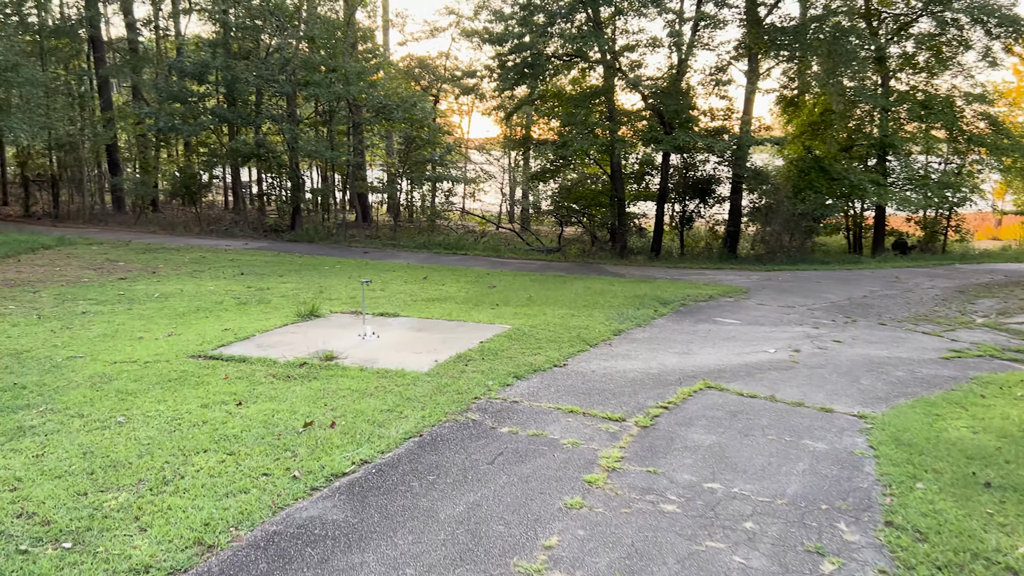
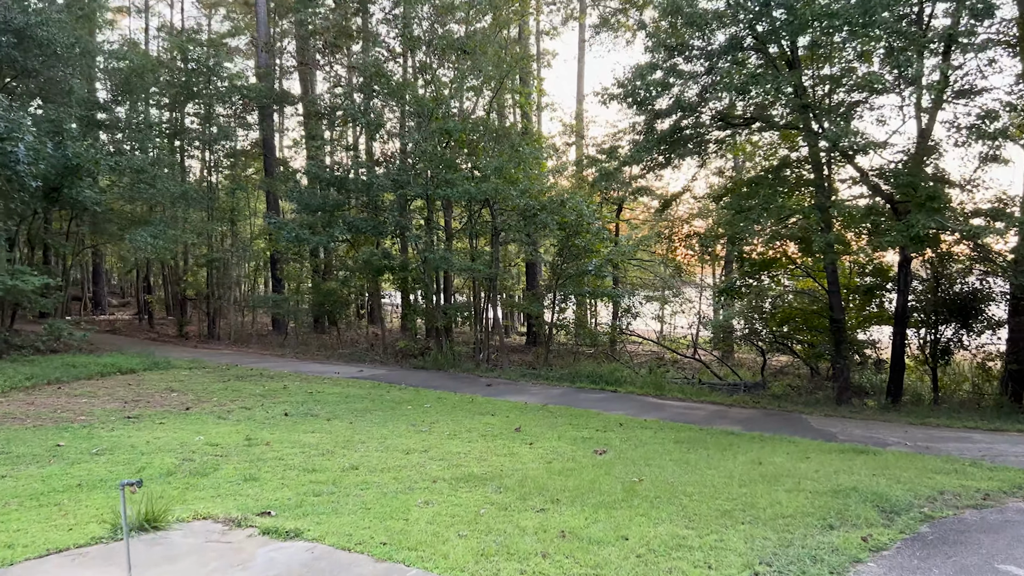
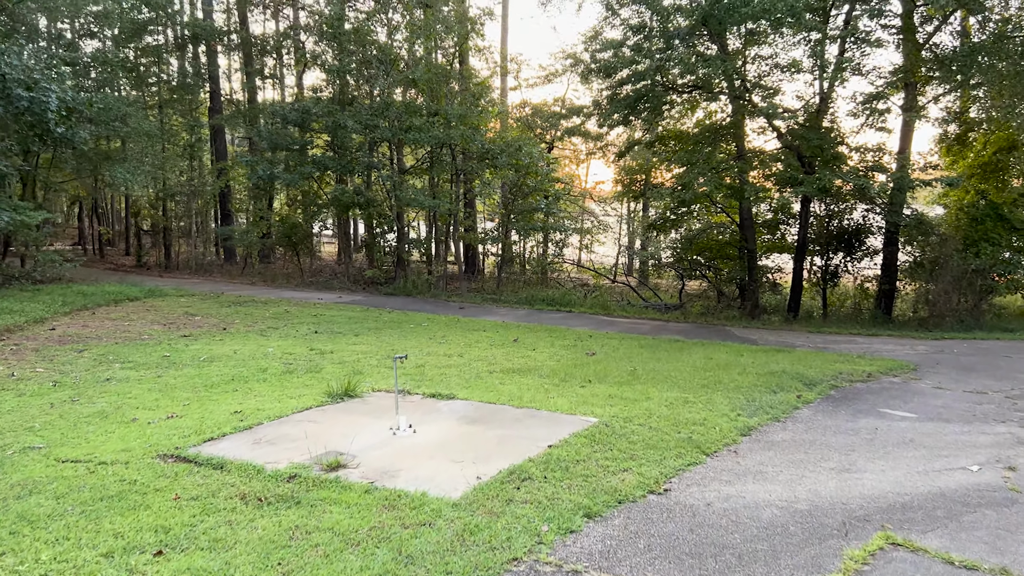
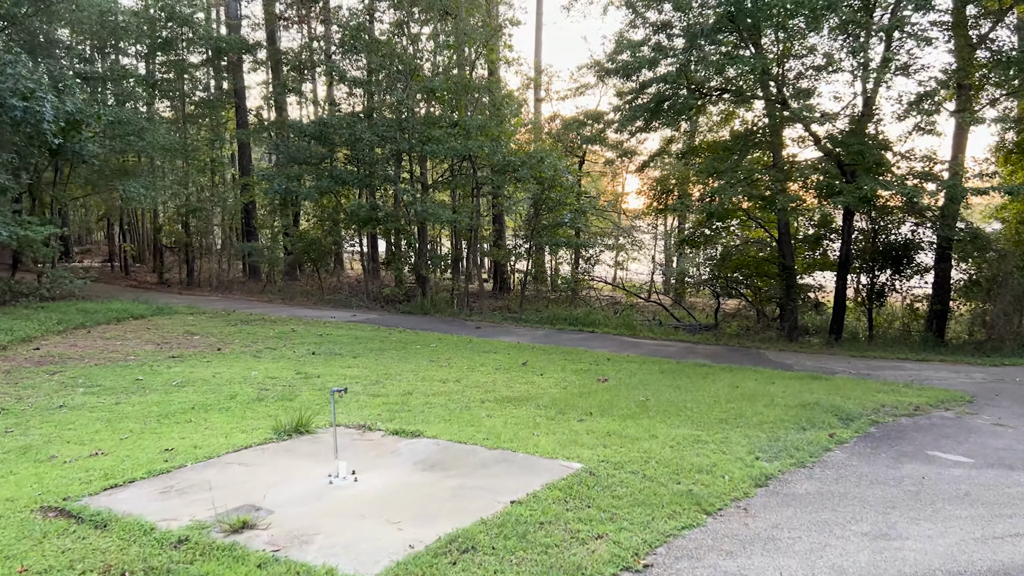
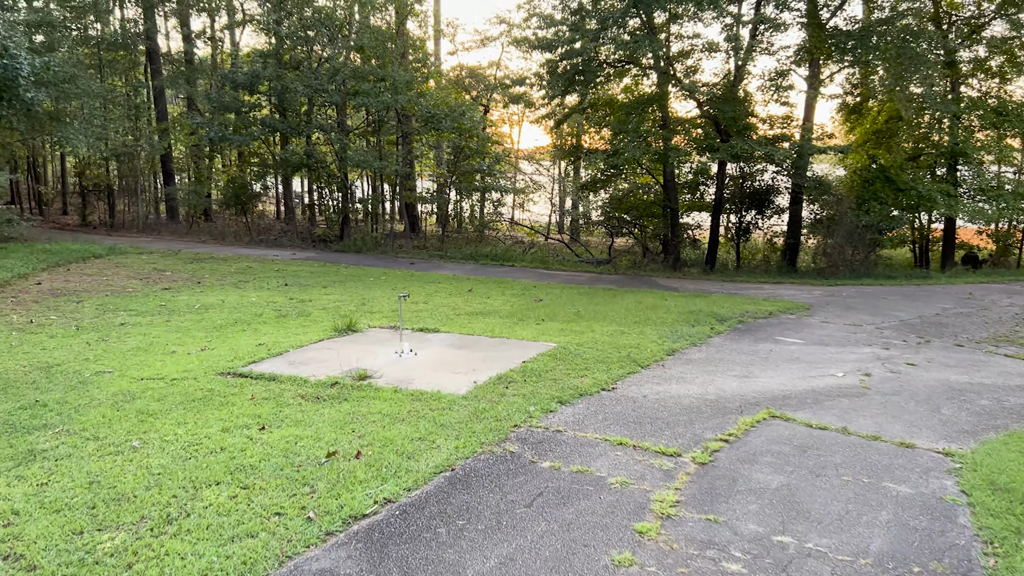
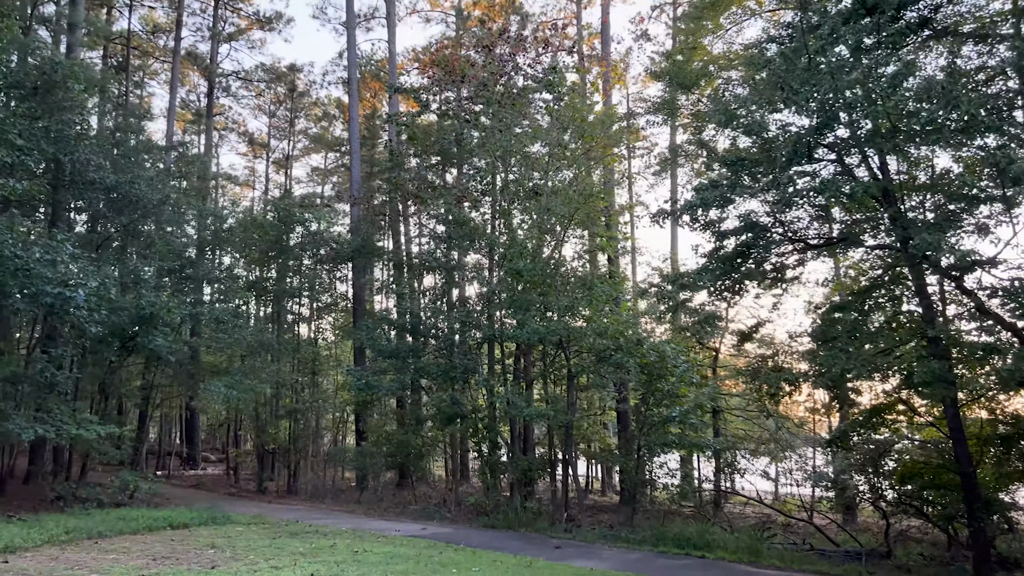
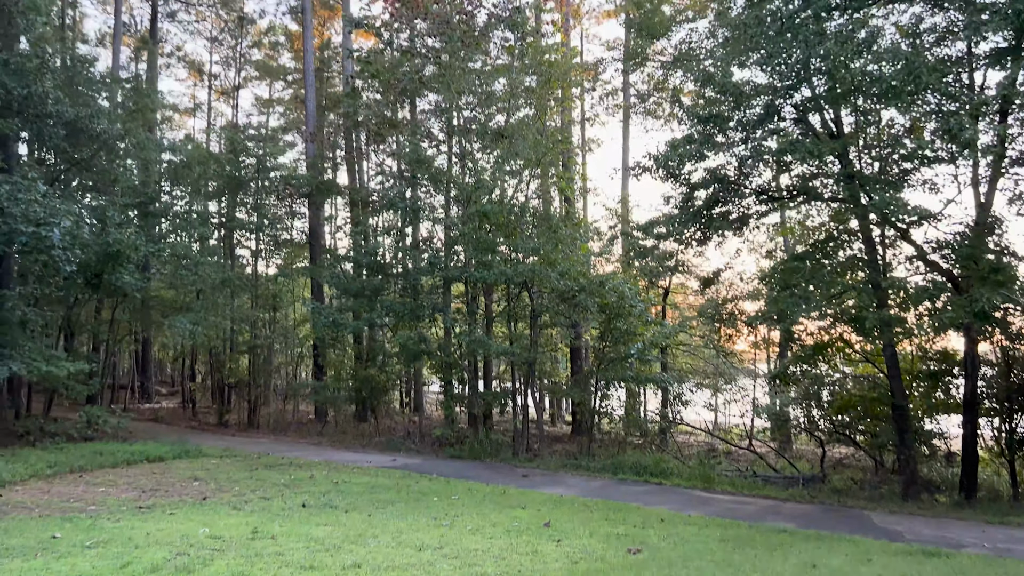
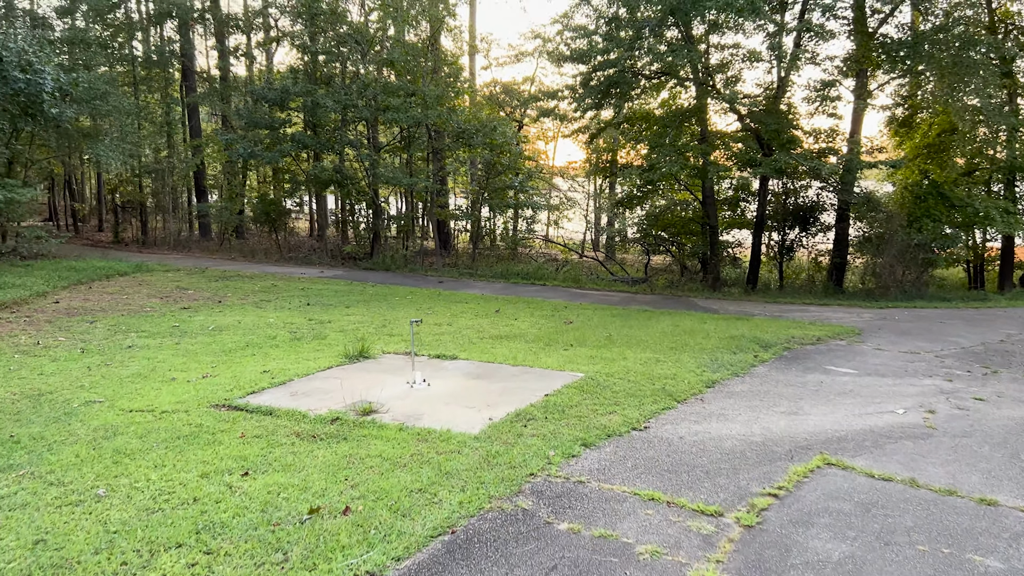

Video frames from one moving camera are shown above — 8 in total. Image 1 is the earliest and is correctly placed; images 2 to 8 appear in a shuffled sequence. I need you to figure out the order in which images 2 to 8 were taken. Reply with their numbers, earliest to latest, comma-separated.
5, 8, 3, 4, 2, 7, 6
